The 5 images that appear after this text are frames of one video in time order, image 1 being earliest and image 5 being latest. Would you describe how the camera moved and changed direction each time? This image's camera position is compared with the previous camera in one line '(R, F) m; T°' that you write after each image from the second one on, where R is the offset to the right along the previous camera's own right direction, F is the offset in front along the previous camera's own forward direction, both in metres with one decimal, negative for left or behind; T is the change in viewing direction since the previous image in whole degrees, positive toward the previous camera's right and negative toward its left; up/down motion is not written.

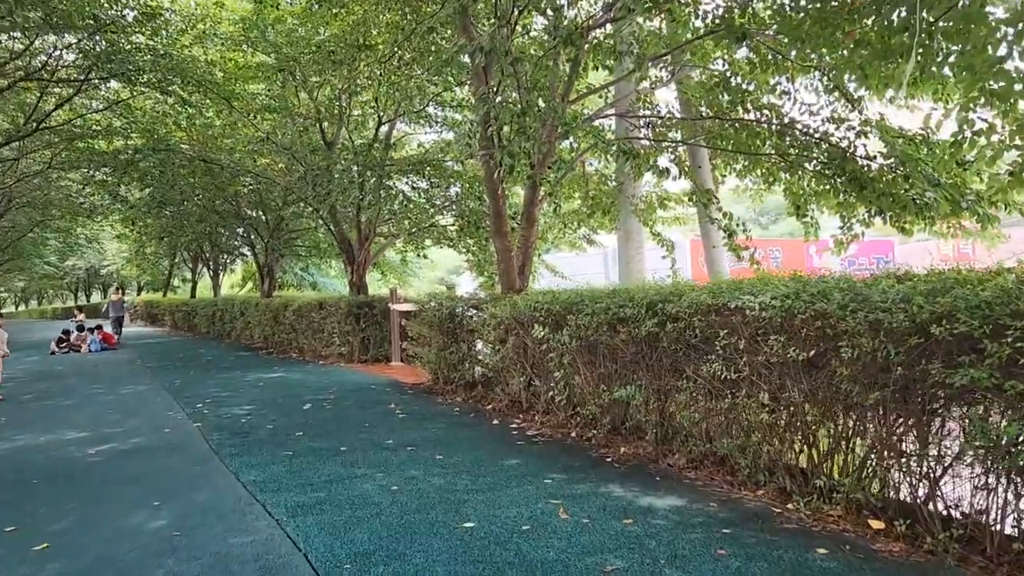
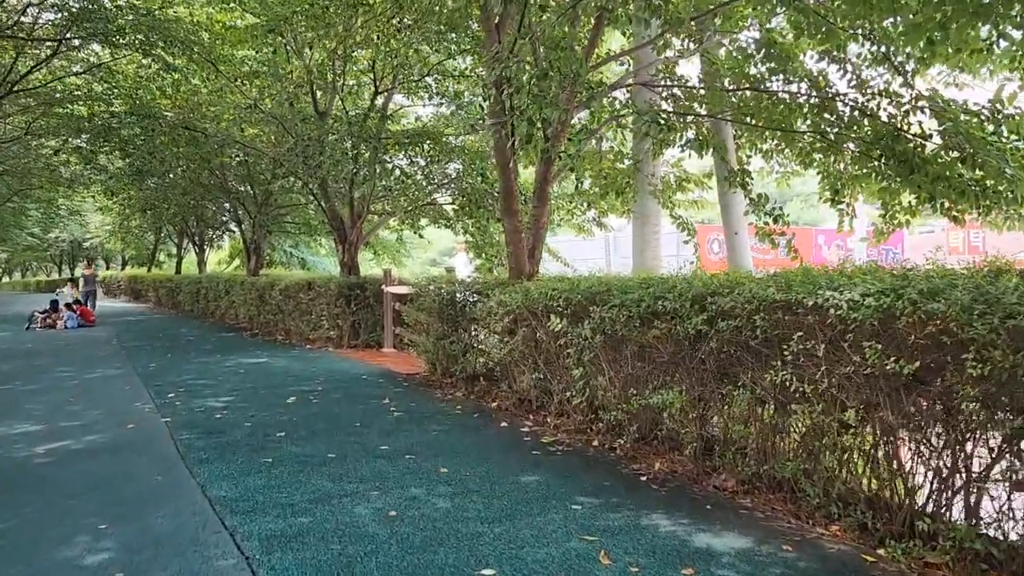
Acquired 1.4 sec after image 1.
(-0.2, +0.7) m; +1°
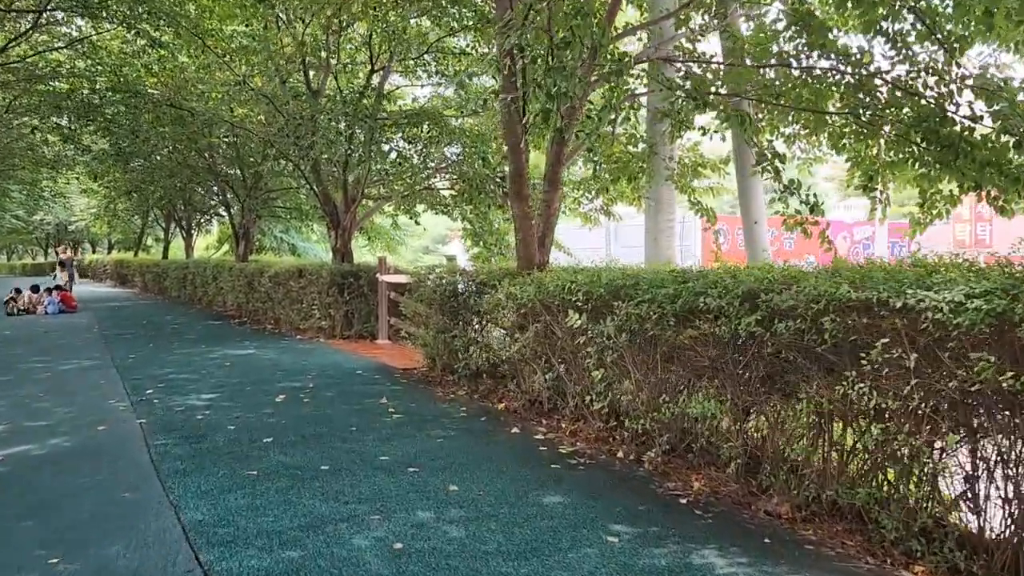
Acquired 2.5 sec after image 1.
(-0.1, +0.5) m; +1°
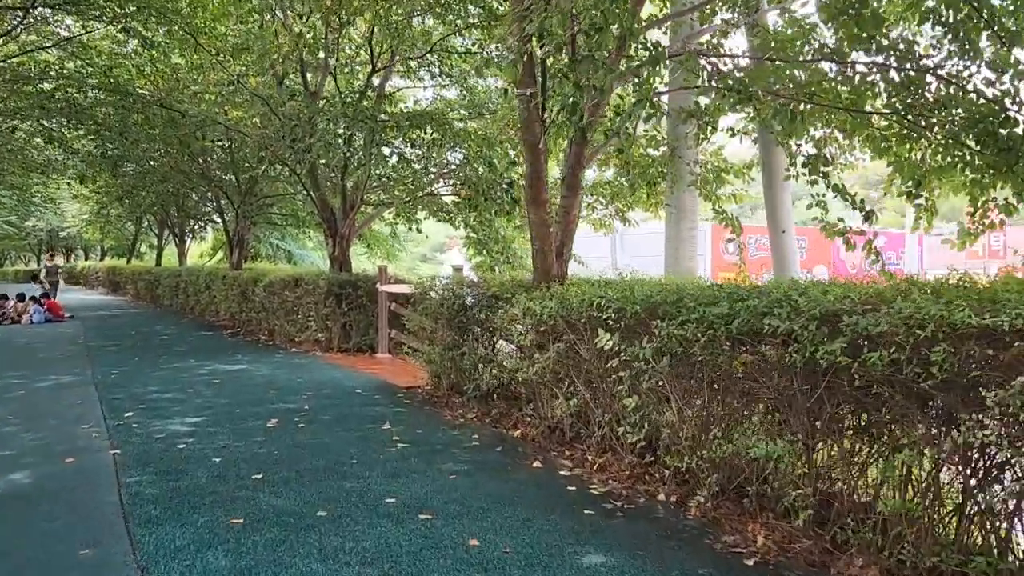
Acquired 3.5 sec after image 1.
(-0.1, +0.6) m; 0°
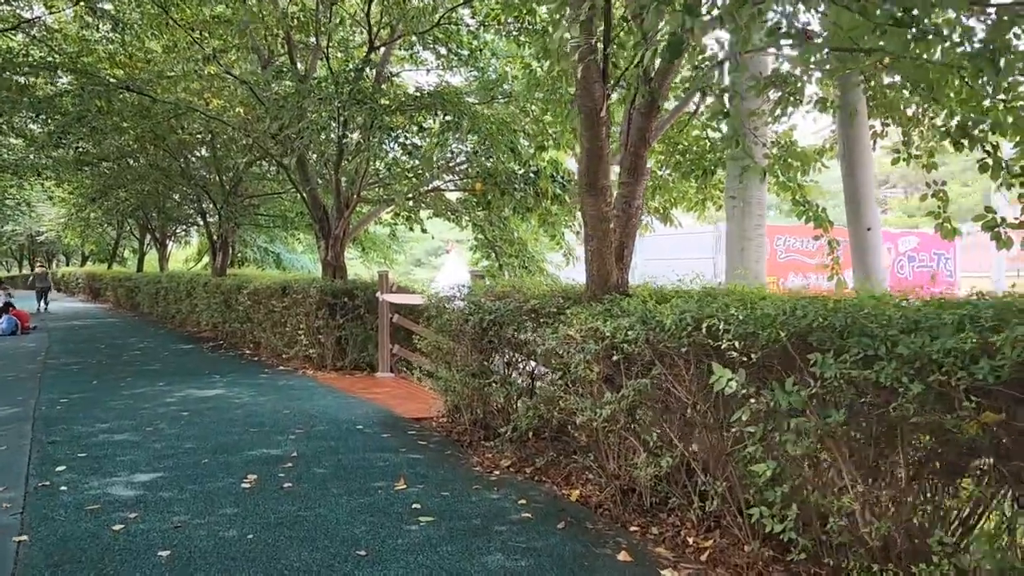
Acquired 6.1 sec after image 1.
(-0.3, +1.3) m; +1°
